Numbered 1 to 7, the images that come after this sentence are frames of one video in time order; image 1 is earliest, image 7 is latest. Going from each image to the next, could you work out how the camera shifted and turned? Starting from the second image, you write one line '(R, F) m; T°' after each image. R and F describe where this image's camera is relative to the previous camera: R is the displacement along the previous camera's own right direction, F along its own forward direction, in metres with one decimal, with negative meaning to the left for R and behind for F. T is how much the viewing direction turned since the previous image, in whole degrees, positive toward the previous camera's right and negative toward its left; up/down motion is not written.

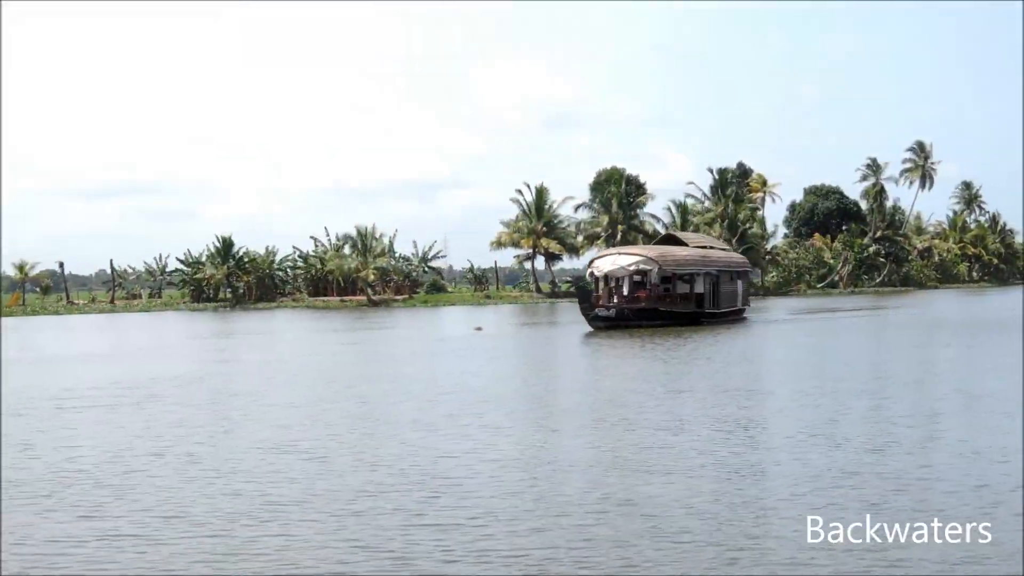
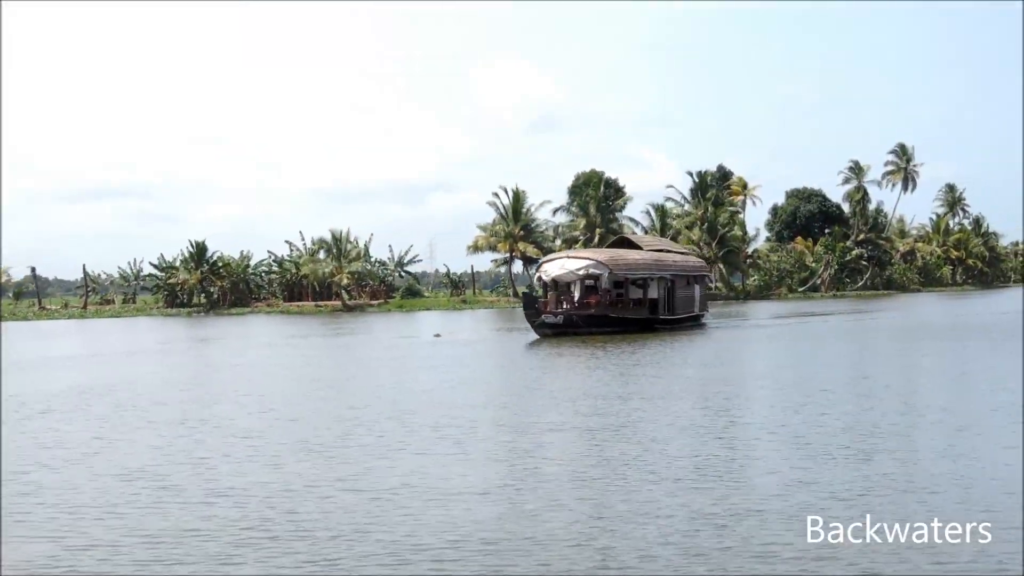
(+0.4, +0.4) m; +1°
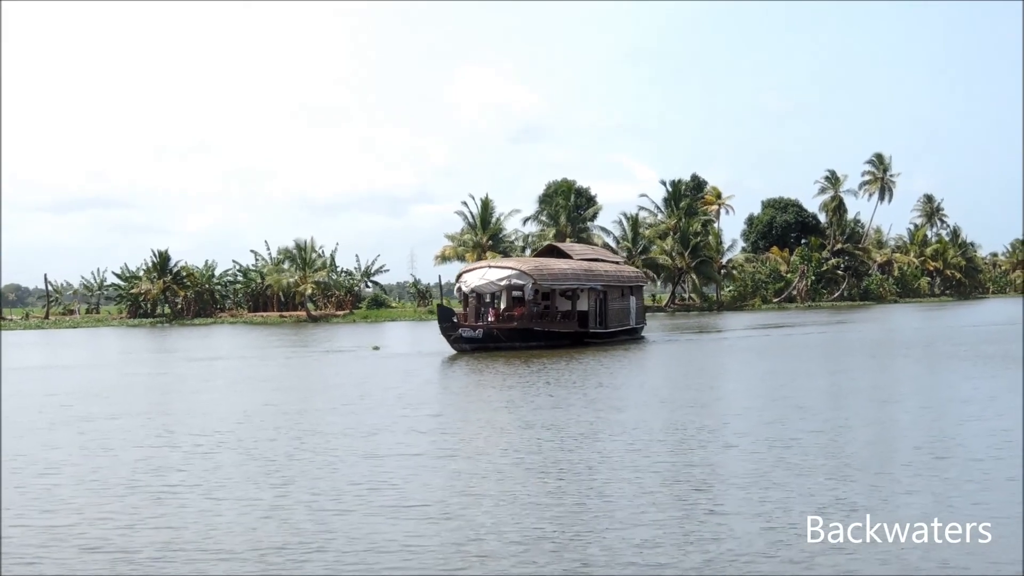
(+0.6, +0.6) m; +1°
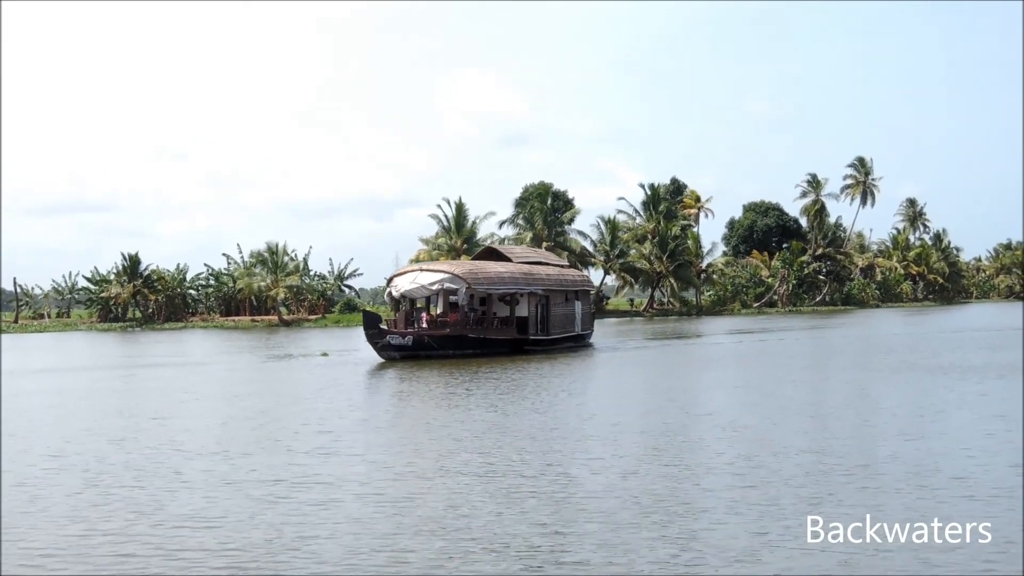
(+0.5, +0.4) m; +1°
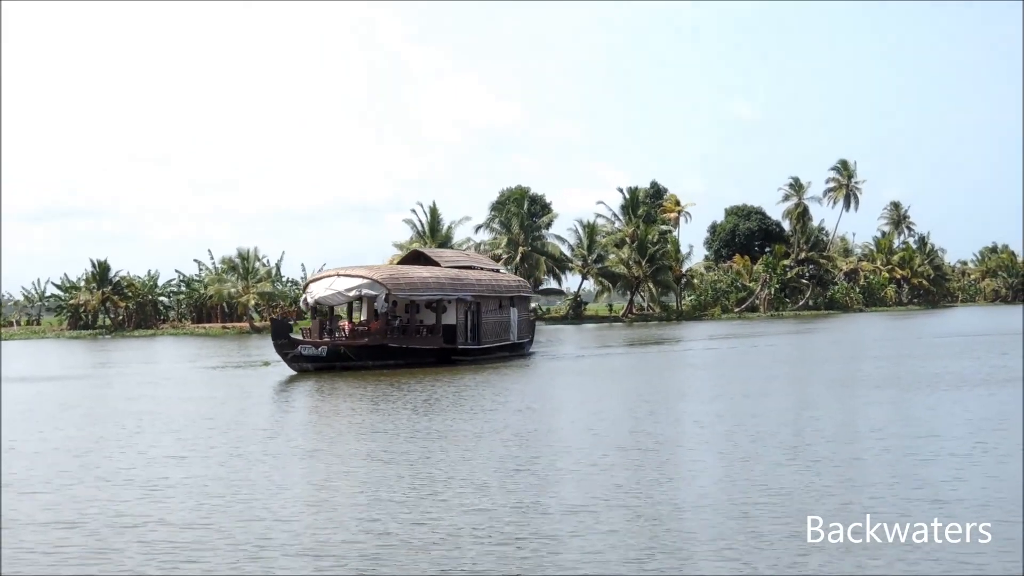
(+0.5, +0.5) m; 0°
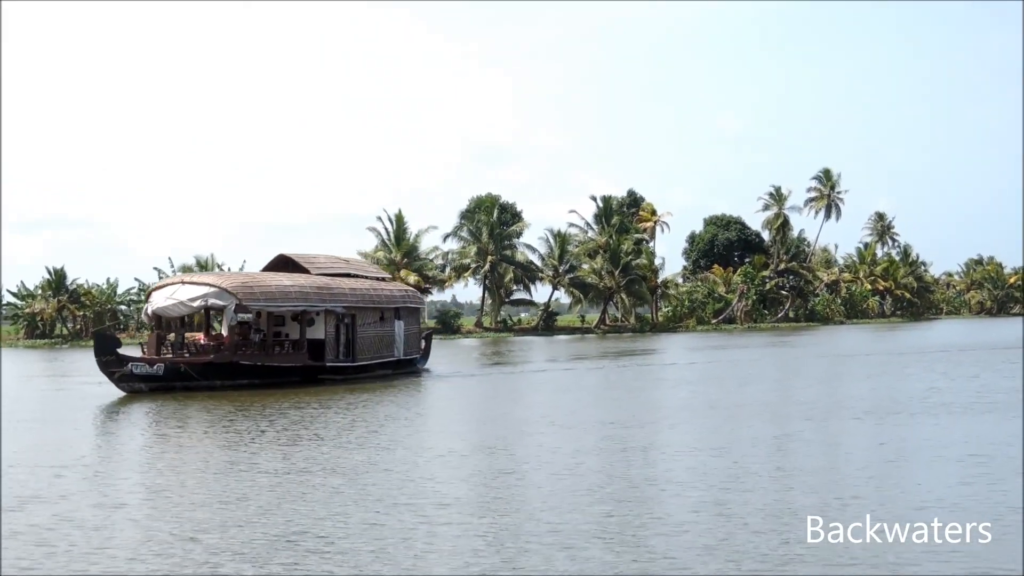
(+0.8, +0.8) m; 0°
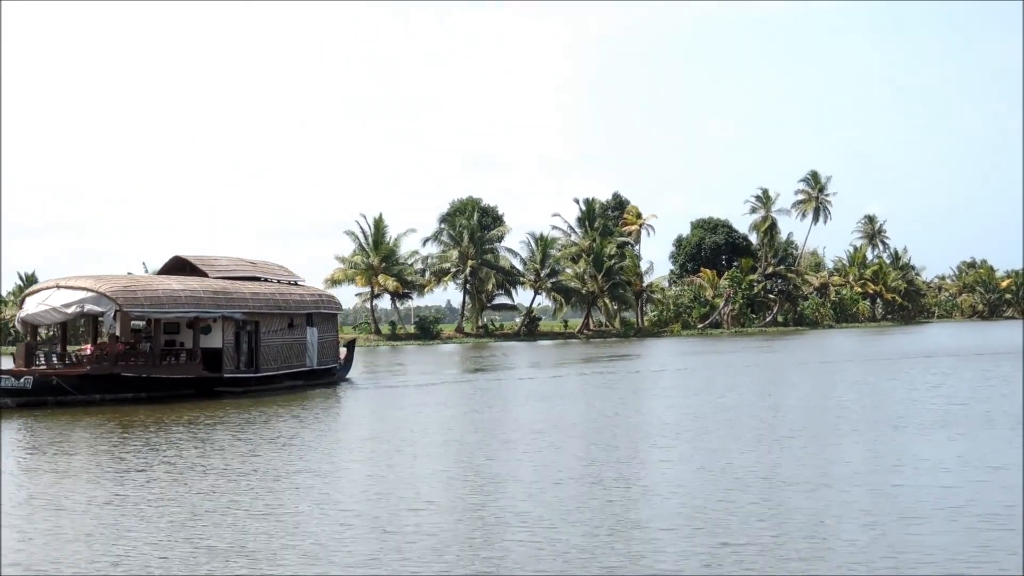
(+0.5, +0.6) m; 0°
